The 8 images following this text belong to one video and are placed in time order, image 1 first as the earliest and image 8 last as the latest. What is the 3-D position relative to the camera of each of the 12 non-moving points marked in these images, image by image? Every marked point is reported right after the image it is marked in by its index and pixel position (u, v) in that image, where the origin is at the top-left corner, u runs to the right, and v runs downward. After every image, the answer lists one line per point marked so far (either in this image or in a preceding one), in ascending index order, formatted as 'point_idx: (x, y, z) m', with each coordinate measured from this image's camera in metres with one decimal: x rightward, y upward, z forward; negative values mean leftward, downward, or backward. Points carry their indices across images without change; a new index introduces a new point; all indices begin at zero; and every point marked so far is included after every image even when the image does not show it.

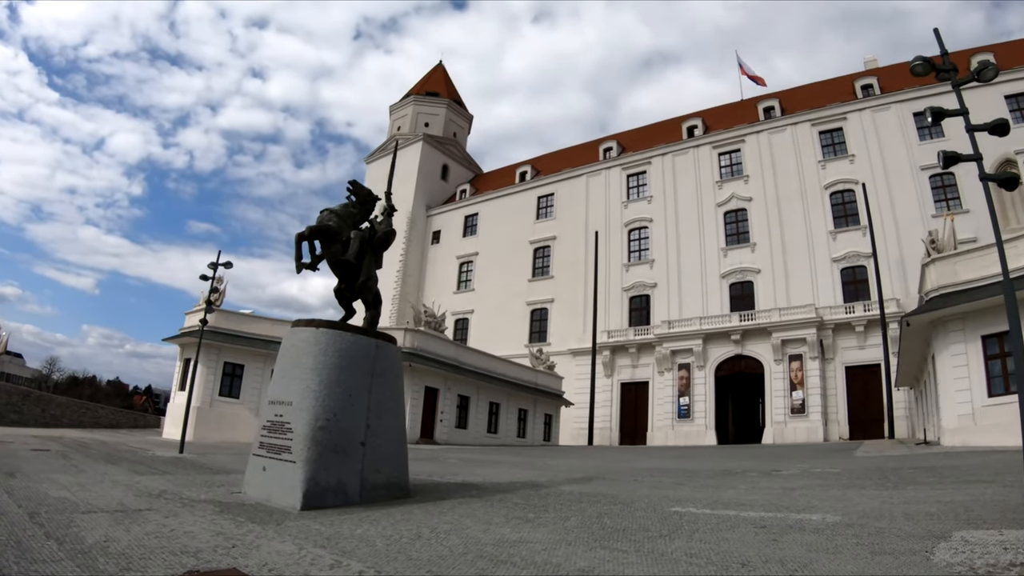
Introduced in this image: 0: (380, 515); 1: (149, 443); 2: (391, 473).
0: (-1.4, -2.5, +6.8) m
1: (-10.8, -4.6, +17.7) m
2: (-1.6, -2.5, +8.0) m
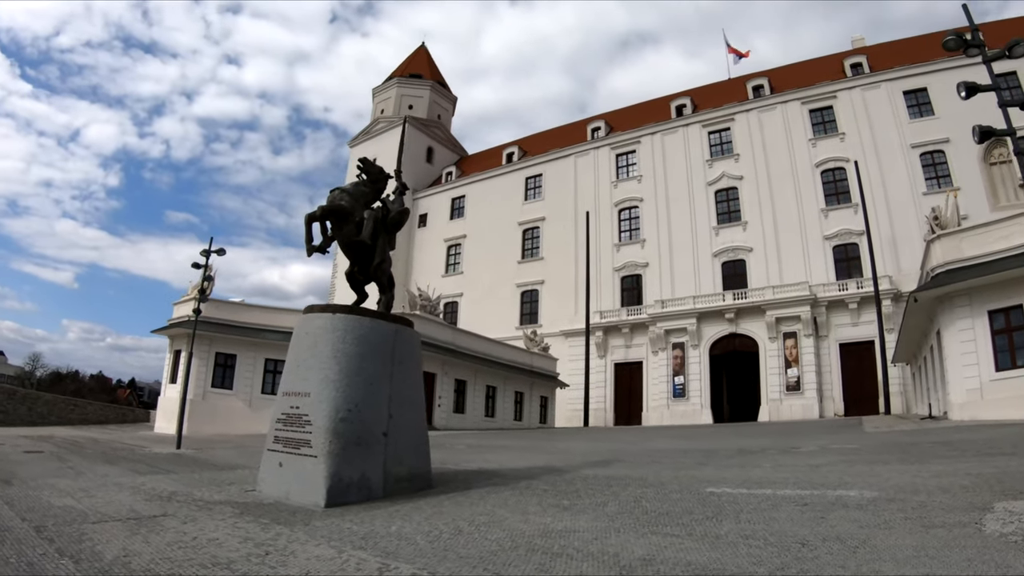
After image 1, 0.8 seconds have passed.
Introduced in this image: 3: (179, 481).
0: (-1.0, -2.3, +6.4) m
1: (-10.6, -4.3, +17.1) m
2: (-1.2, -2.2, +7.6) m
3: (-4.2, -2.4, +7.4) m
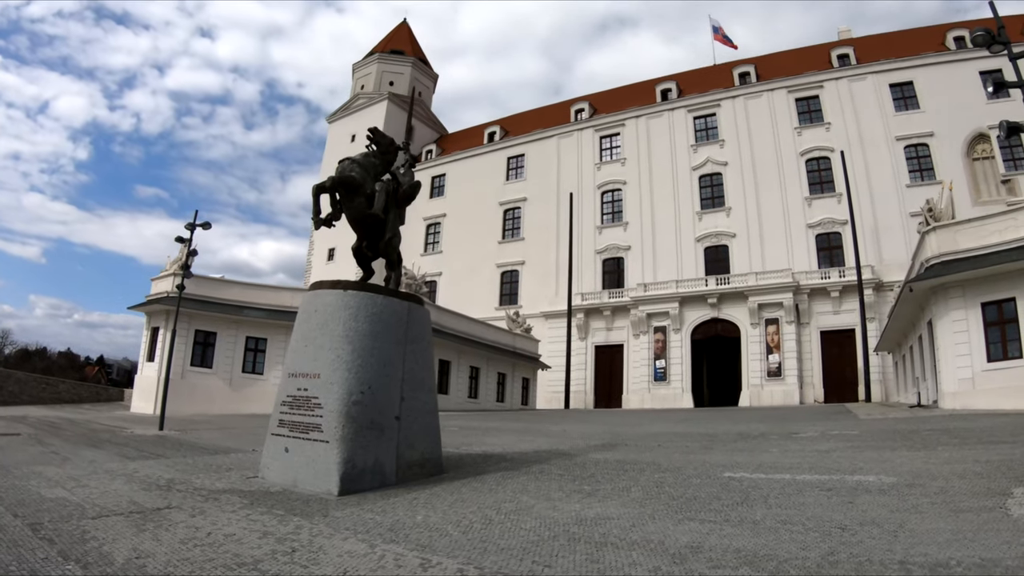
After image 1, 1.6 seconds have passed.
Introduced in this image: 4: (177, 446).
0: (-0.8, -2.1, +6.0) m
1: (-10.8, -3.6, +16.4) m
2: (-1.0, -1.9, +7.2) m
3: (-4.0, -2.1, +6.9) m
4: (-5.2, -2.5, +9.4) m
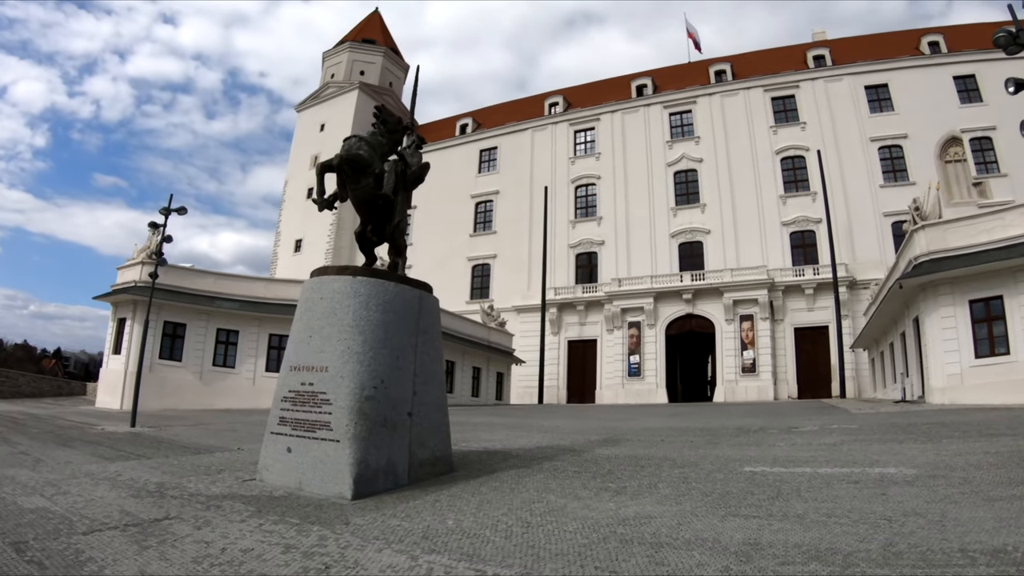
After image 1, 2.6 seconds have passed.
0: (-0.5, -1.9, +5.5) m
1: (-11.1, -3.3, +15.5) m
2: (-0.8, -1.8, +6.7) m
3: (-3.8, -1.9, +6.3) m
4: (-5.1, -2.3, +8.7) m
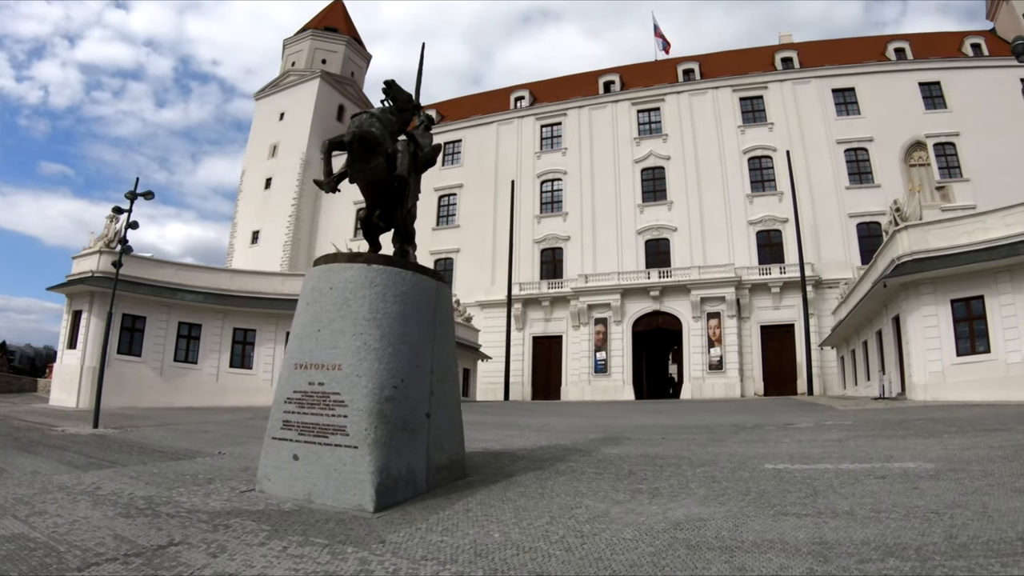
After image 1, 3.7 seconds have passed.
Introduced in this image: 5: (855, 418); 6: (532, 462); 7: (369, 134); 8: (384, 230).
0: (-0.2, -1.9, +5.0) m
1: (-11.4, -3.0, +14.3) m
2: (-0.6, -1.7, +6.1) m
3: (-3.5, -1.8, +5.6) m
4: (-5.0, -2.1, +7.9) m
5: (+7.5, -2.8, +13.0) m
6: (+0.3, -2.2, +7.6) m
7: (-1.5, +1.6, +6.1) m
8: (-1.4, +0.6, +6.5) m
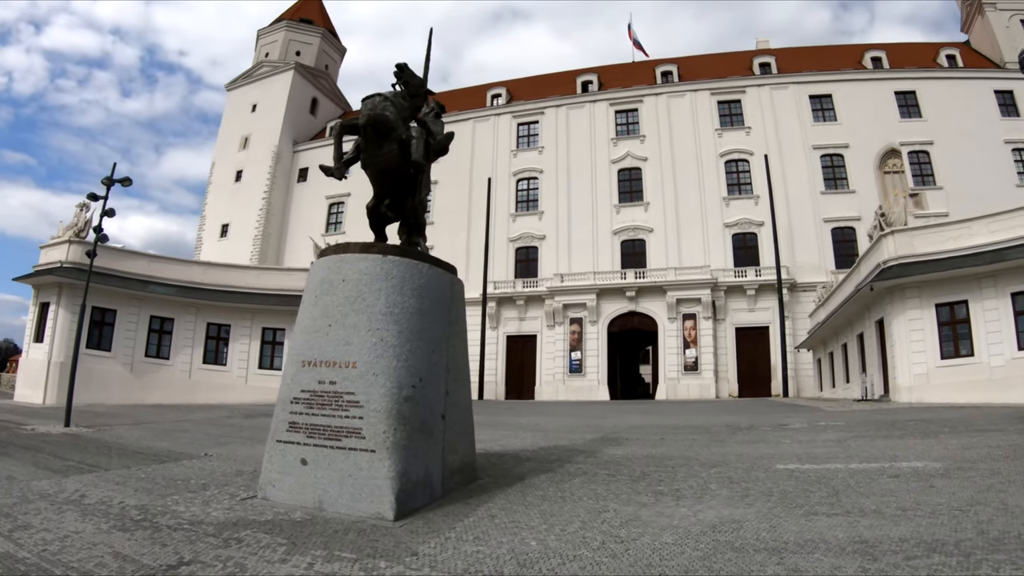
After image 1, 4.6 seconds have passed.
0: (0.0, -1.8, +4.7) m
1: (-11.6, -2.8, +13.4) m
2: (-0.5, -1.6, +5.8) m
3: (-3.3, -1.7, +5.1) m
4: (-5.0, -2.0, +7.3) m
5: (+7.3, -2.9, +13.1) m
6: (+0.3, -2.2, +7.4) m
7: (-1.3, +1.7, +5.8) m
8: (-1.2, +0.7, +6.1) m
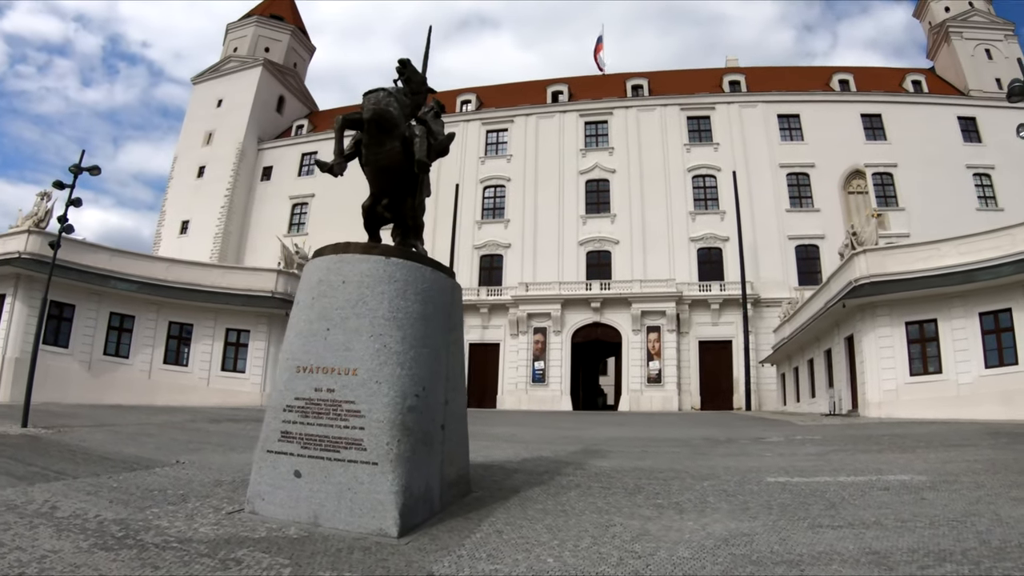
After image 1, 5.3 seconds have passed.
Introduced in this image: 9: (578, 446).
0: (0.0, -1.9, +4.5) m
1: (-12.1, -2.6, +12.6) m
2: (-0.5, -1.7, +5.6) m
3: (-3.3, -1.7, +4.7) m
4: (-5.1, -1.9, +6.8) m
5: (+6.8, -3.2, +13.2) m
6: (+0.2, -2.3, +7.2) m
7: (-1.2, +1.6, +5.5) m
8: (-1.2, +0.7, +5.9) m
9: (+1.2, -2.9, +11.1) m
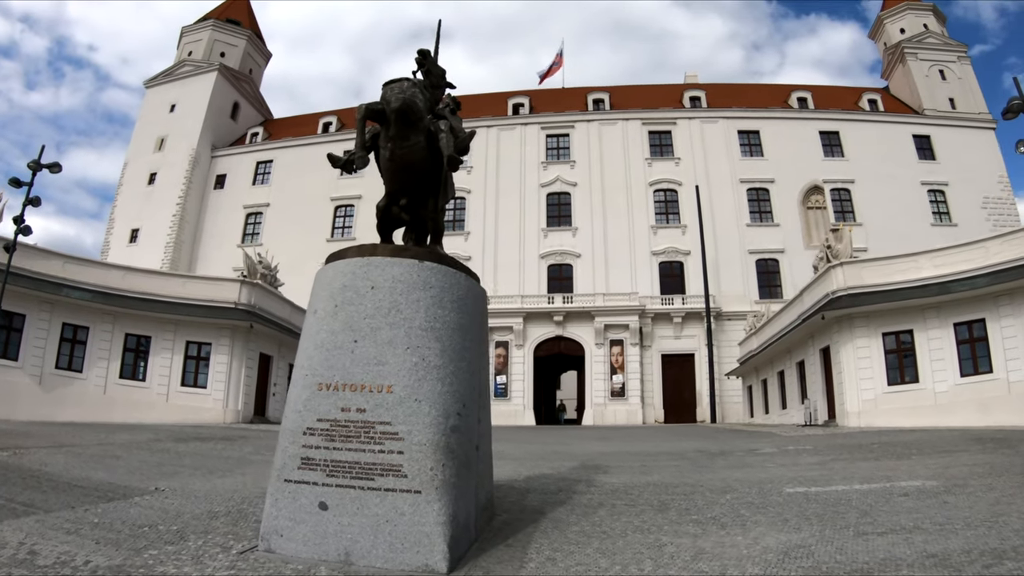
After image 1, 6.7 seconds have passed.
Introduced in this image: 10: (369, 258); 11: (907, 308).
0: (+0.4, -1.9, +4.1) m
1: (-12.2, -2.8, +11.3) m
2: (-0.2, -1.8, +5.1) m
3: (-2.9, -1.7, +4.1) m
4: (-4.8, -2.0, +6.1) m
5: (+6.6, -3.5, +13.2) m
6: (+0.4, -2.4, +6.7) m
7: (-0.9, +1.6, +5.1) m
8: (-0.9, +0.6, +5.4) m
9: (+1.1, -3.1, +10.7) m
10: (-1.1, +0.2, +4.5) m
11: (+11.1, -0.5, +16.8) m
